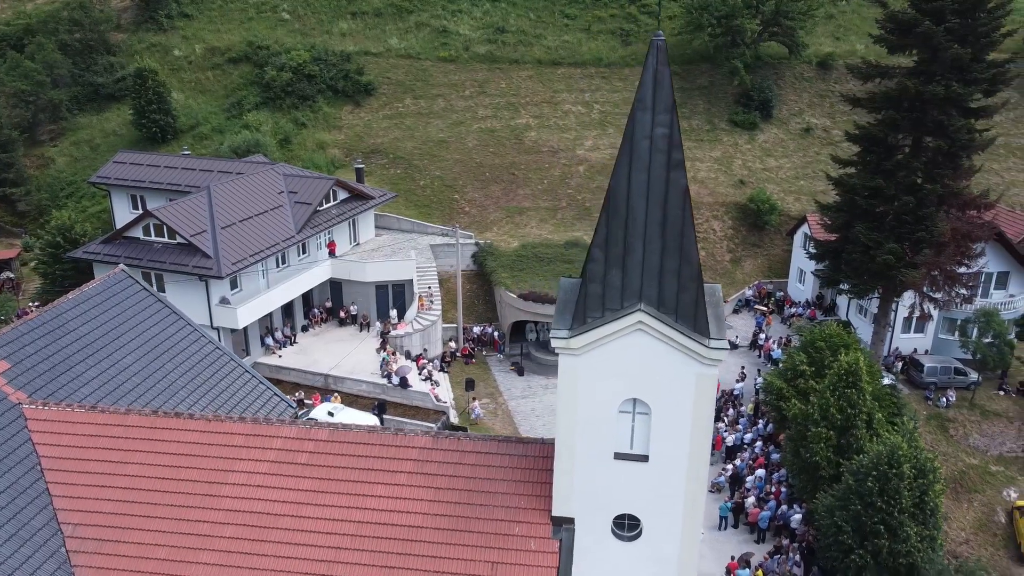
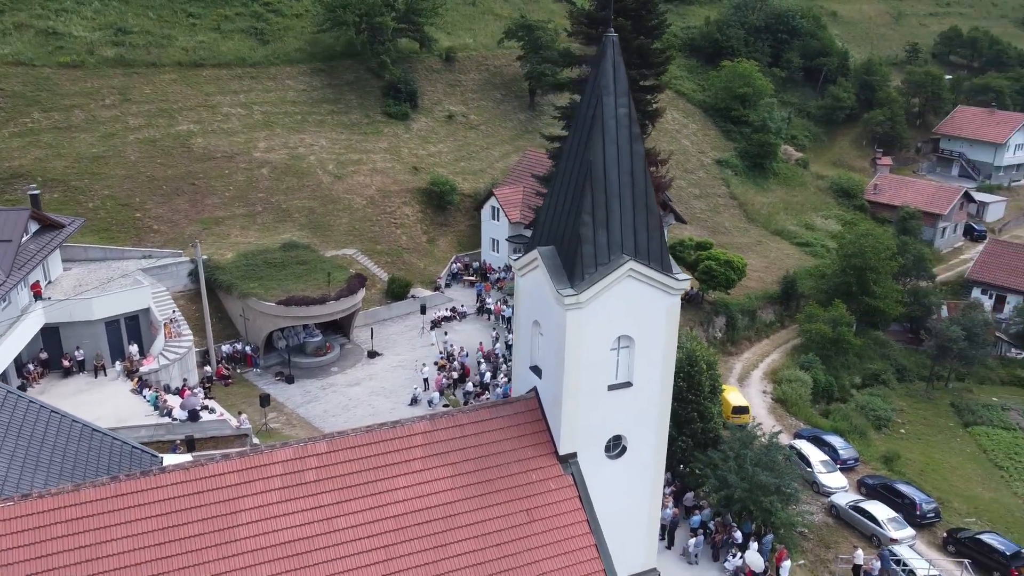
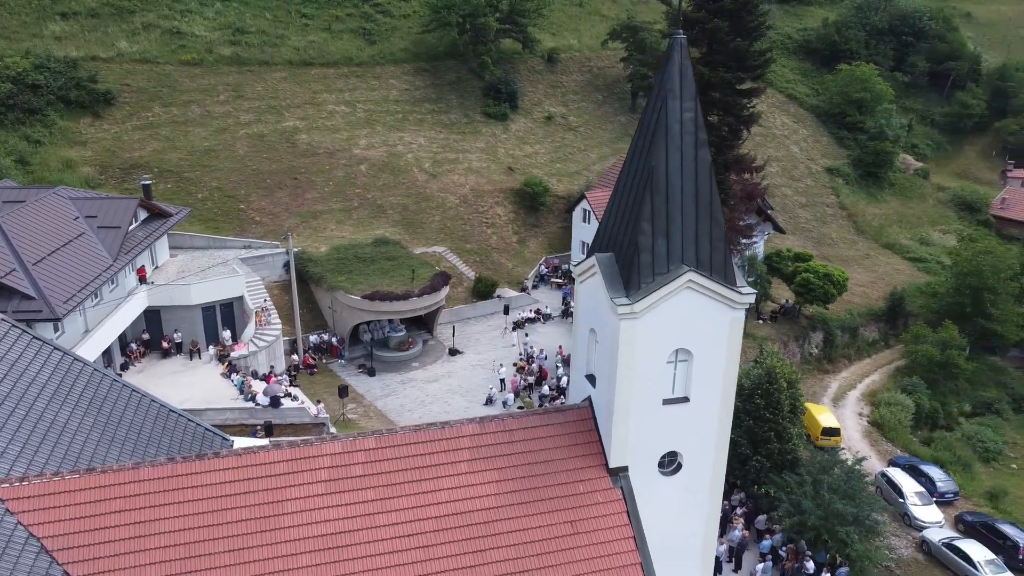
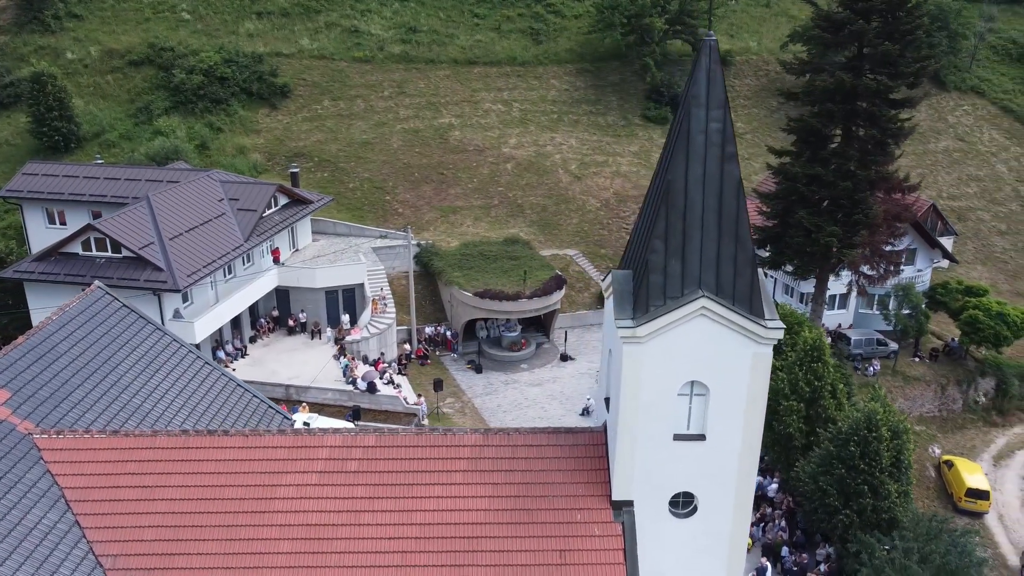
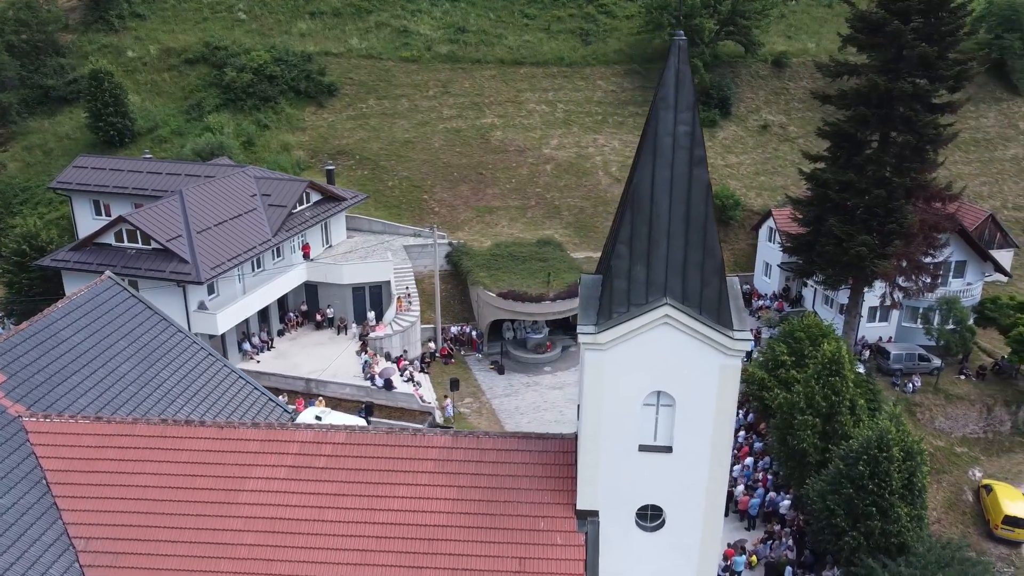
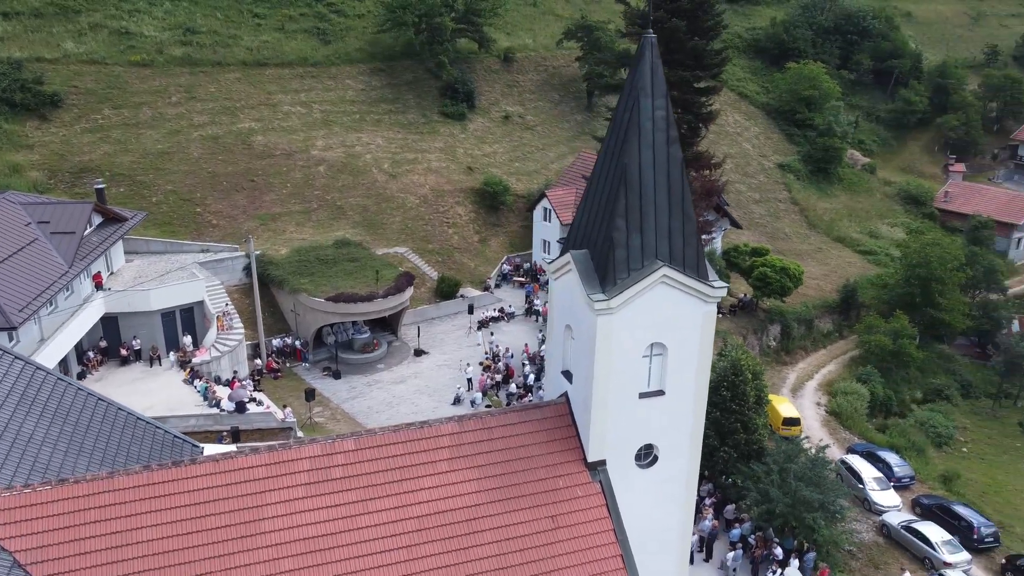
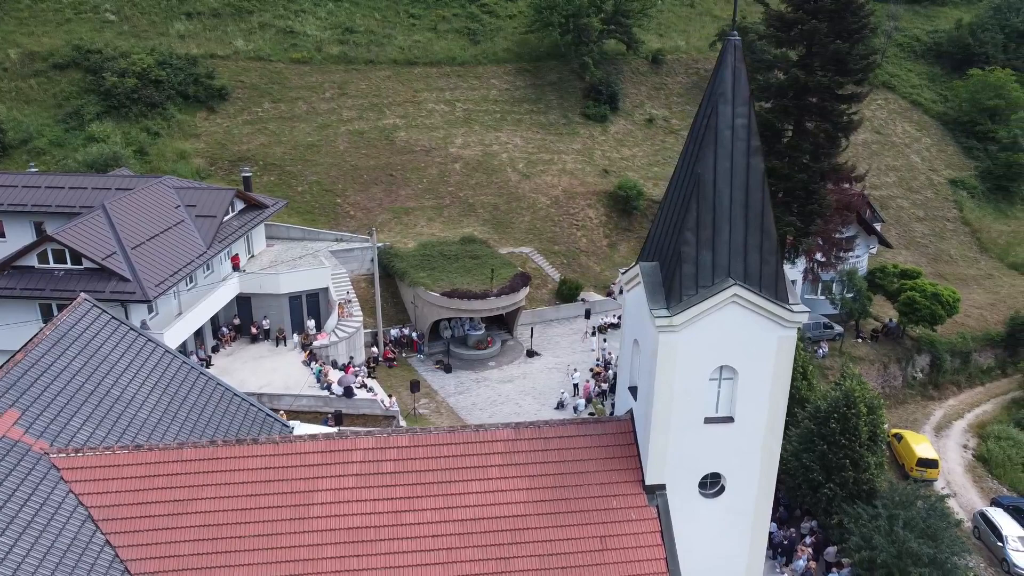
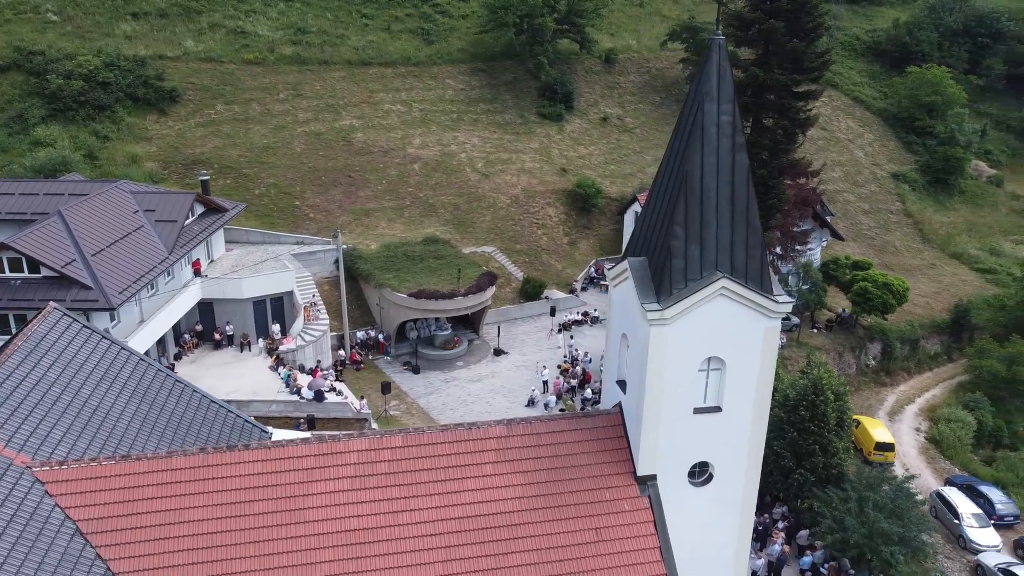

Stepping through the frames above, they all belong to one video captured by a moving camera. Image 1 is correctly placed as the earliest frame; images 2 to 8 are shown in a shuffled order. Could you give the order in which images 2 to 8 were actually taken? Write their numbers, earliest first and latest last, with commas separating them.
5, 4, 7, 8, 3, 6, 2
